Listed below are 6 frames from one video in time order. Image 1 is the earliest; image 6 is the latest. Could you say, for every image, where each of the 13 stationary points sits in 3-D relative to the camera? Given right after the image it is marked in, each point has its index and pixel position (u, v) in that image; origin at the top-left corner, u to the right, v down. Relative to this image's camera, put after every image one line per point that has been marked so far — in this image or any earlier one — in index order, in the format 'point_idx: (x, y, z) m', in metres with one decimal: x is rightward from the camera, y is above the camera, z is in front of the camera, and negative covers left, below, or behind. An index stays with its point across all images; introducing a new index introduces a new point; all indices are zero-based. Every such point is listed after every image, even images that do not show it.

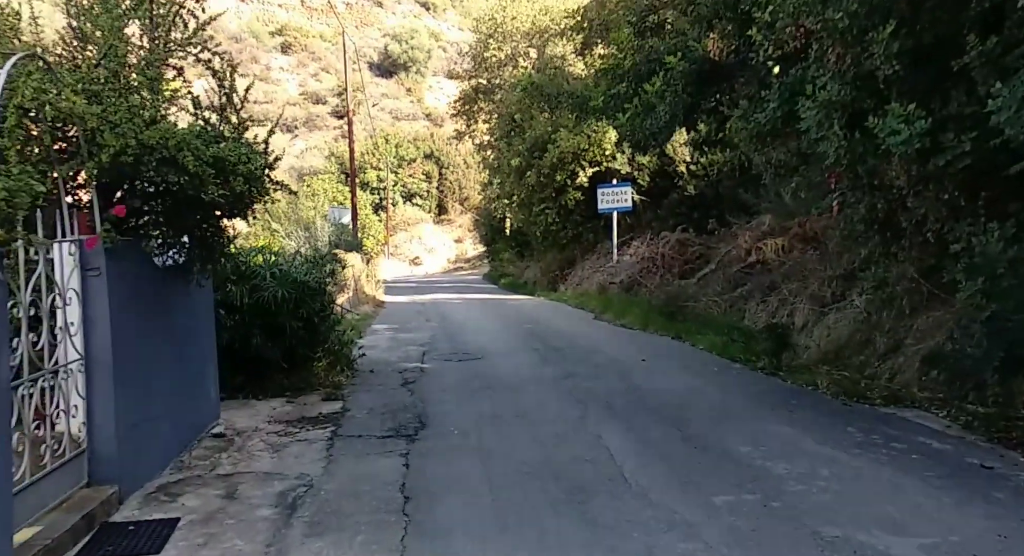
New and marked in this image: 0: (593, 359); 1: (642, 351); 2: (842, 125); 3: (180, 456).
0: (+0.9, -0.9, +11.3) m
1: (+1.6, -0.9, +11.9) m
2: (+2.7, +1.2, +7.9) m
3: (-2.2, -1.2, +6.5) m
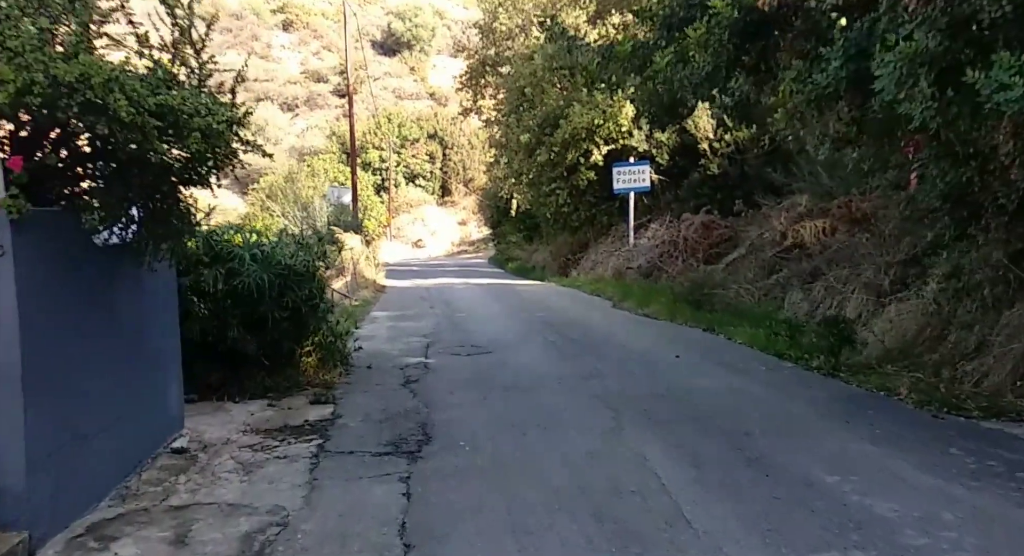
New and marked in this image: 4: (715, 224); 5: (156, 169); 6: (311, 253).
0: (+1.1, -0.8, +10.1) m
1: (+1.8, -0.7, +10.7) m
2: (+2.8, +1.3, +6.6) m
3: (-2.1, -1.1, +5.3) m
4: (+4.0, +1.1, +19.2) m
5: (-1.8, +0.6, +5.0) m
6: (-1.9, +0.3, +9.3) m
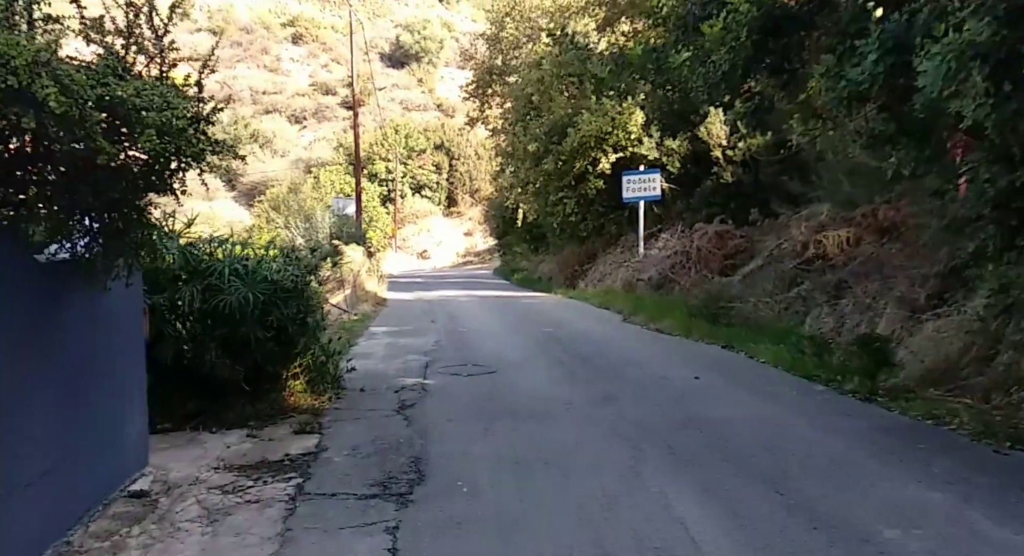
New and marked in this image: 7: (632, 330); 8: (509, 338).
0: (+1.2, -0.9, +9.3) m
1: (+1.8, -0.9, +9.9) m
2: (+2.9, +1.2, +5.9) m
3: (-2.1, -1.2, +4.5) m
4: (+4.1, +0.8, +18.5) m
5: (-1.8, +0.5, +4.3) m
6: (-1.8, +0.1, +8.6) m
7: (+1.8, -0.8, +14.1) m
8: (0.0, -0.8, +13.5) m
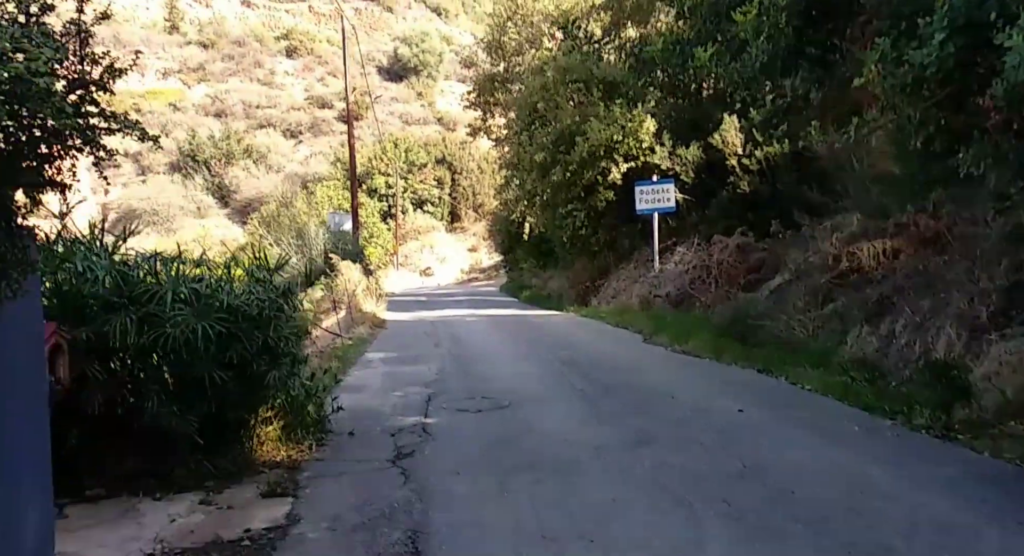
0: (+1.3, -1.1, +8.1) m
1: (+1.9, -1.1, +8.7) m
2: (+2.9, +1.1, +4.7) m
3: (-2.0, -1.3, +3.3) m
4: (+4.2, +0.6, +17.2) m
5: (-1.7, +0.3, +3.1) m
6: (-1.8, -0.1, +7.3) m
7: (+1.9, -1.0, +12.8) m
8: (+0.1, -1.1, +12.2) m
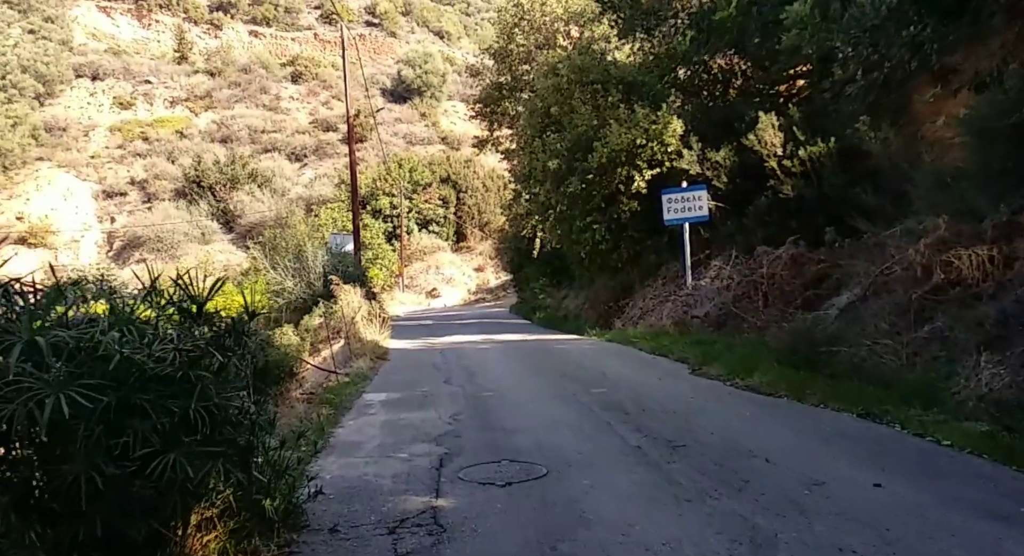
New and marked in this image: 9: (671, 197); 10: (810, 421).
0: (+1.5, -1.2, +5.9) m
1: (+2.2, -1.2, +6.4) m
2: (+3.1, +1.1, +2.5) m
3: (-1.7, -1.4, +1.1) m
4: (+4.5, +0.3, +15.0) m
5: (-1.5, +0.2, +0.9) m
6: (-1.5, -0.3, +5.2) m
7: (+2.2, -1.2, +10.6) m
8: (+0.4, -1.3, +10.0) m
9: (+3.2, +1.6, +19.4) m
10: (+2.4, -1.2, +8.0) m
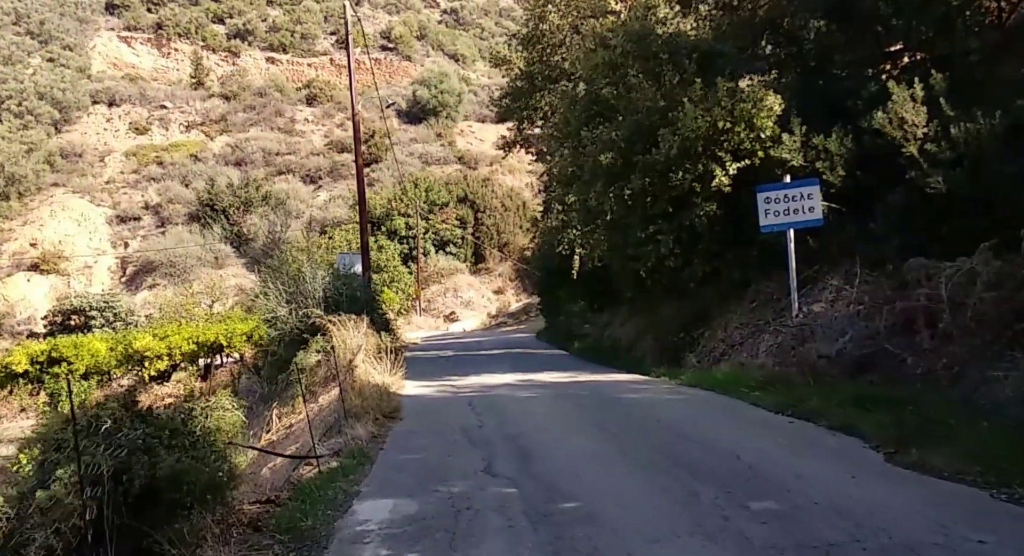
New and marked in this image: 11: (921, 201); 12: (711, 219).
0: (+2.1, -1.3, +0.6) m
1: (+2.8, -1.3, +1.2) m
2: (+3.6, +1.1, -2.7) m
3: (-1.2, -1.4, -4.1) m
4: (+5.3, +0.1, +9.8) m
5: (-1.0, +0.3, -4.3) m
6: (-0.9, -0.3, 0.0) m
7: (+2.9, -1.4, +5.4) m
8: (+1.0, -1.5, +4.8) m
9: (+4.0, +1.3, +14.2) m
10: (+3.1, -1.3, +2.7) m
11: (+6.0, +1.1, +13.6) m
12: (+3.6, +1.1, +17.3) m
